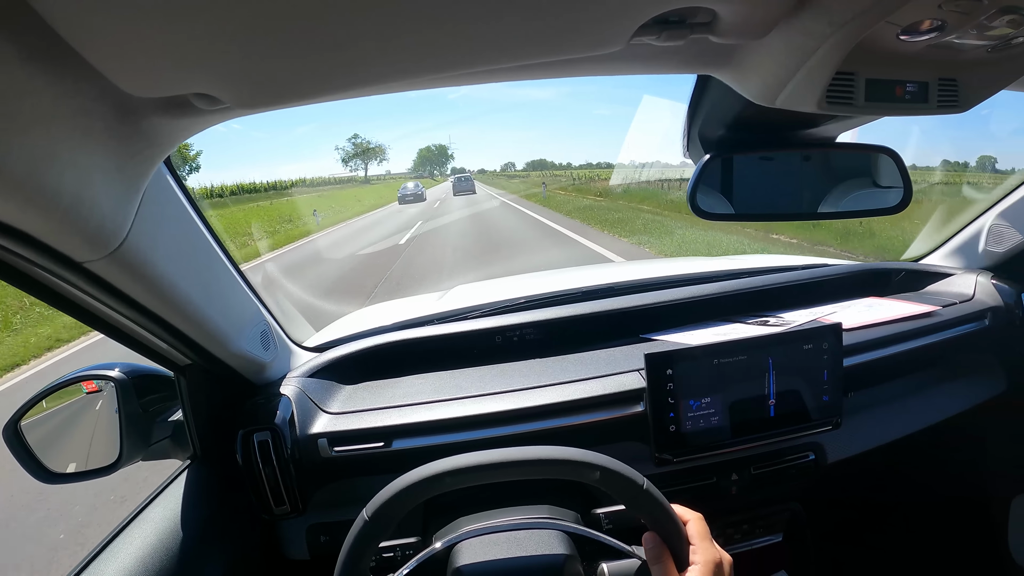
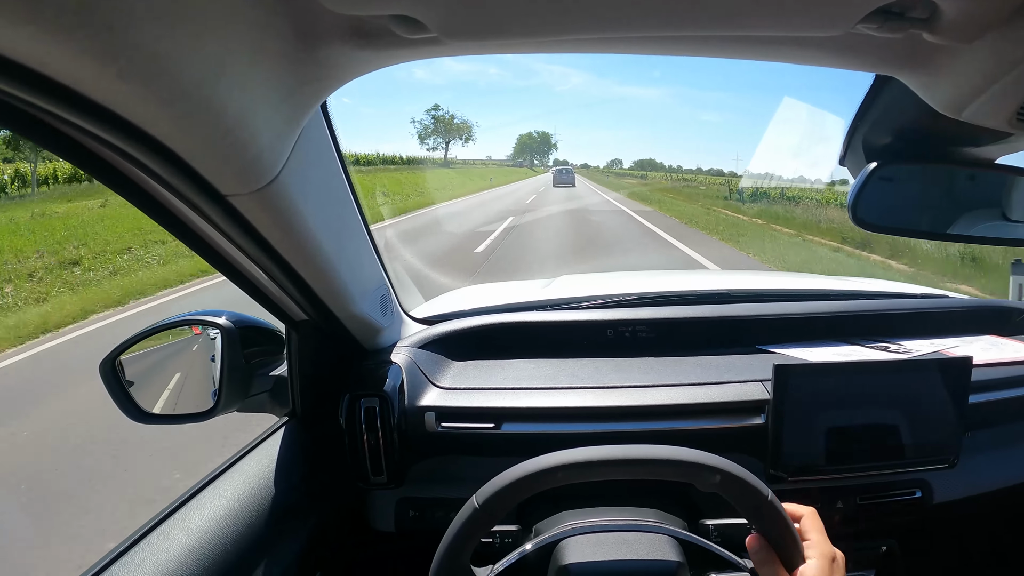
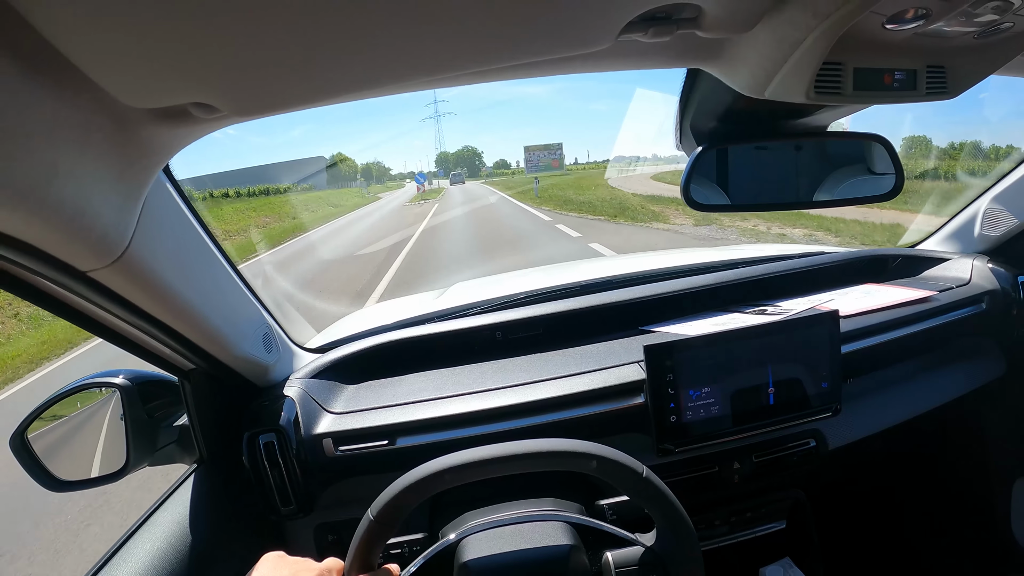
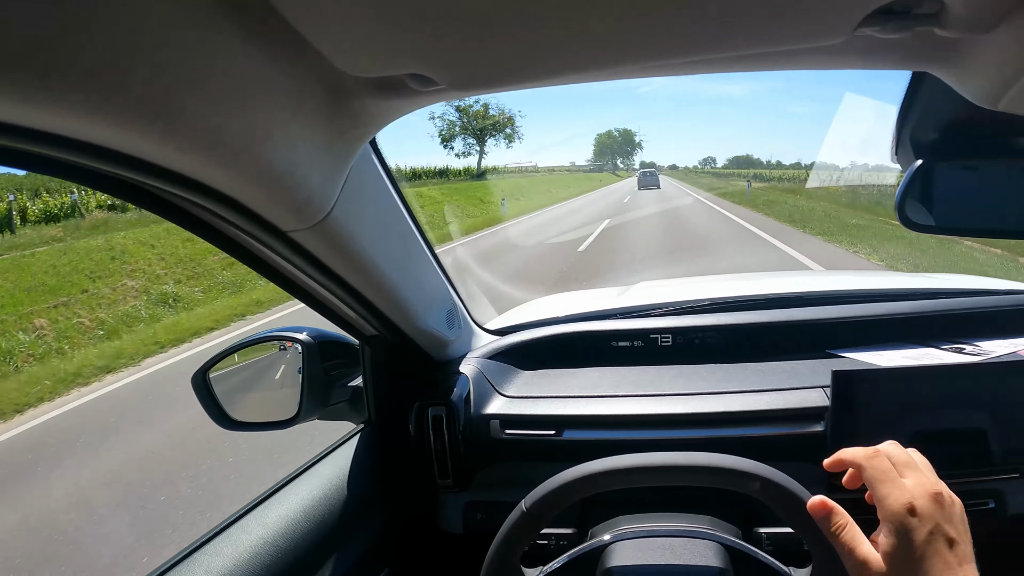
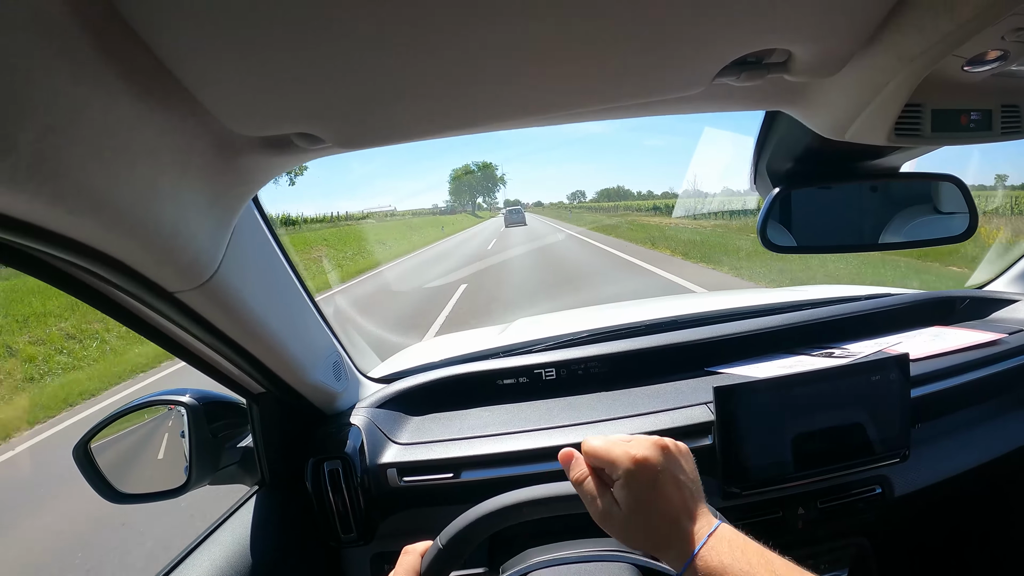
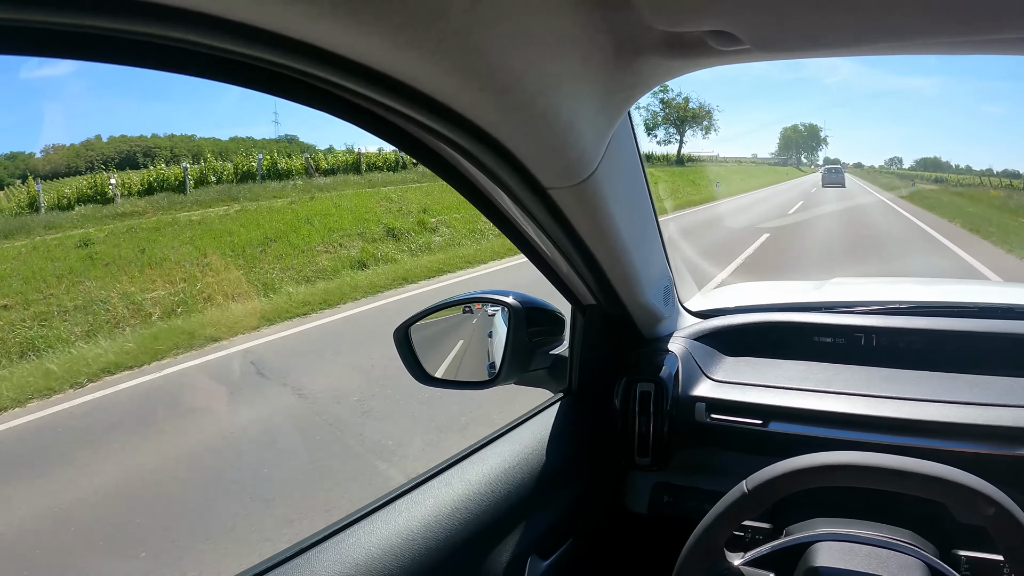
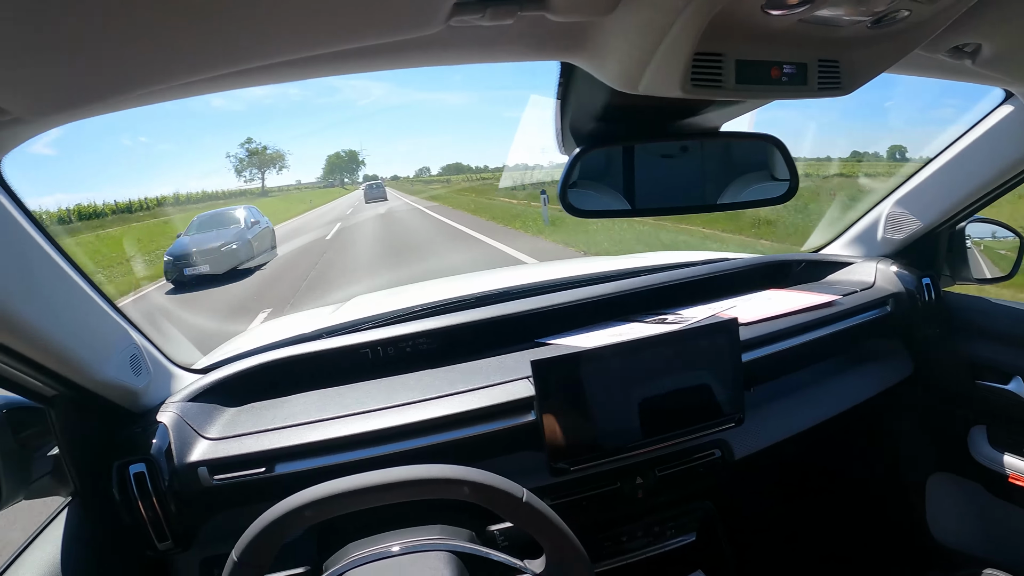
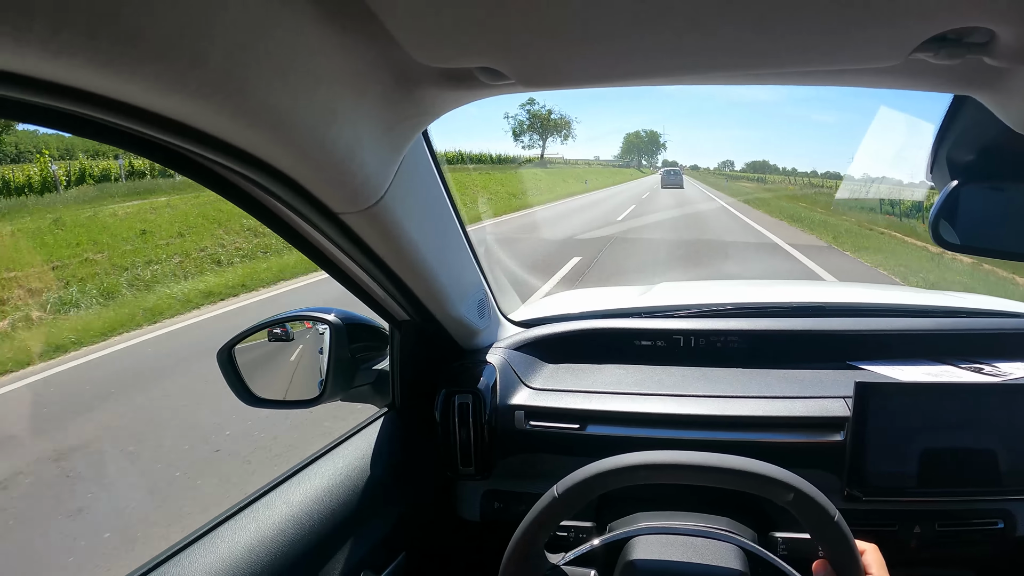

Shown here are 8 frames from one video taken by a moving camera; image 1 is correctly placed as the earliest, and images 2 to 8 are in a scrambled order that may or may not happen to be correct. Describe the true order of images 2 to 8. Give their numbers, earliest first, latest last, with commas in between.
7, 2, 8, 6, 4, 5, 3
